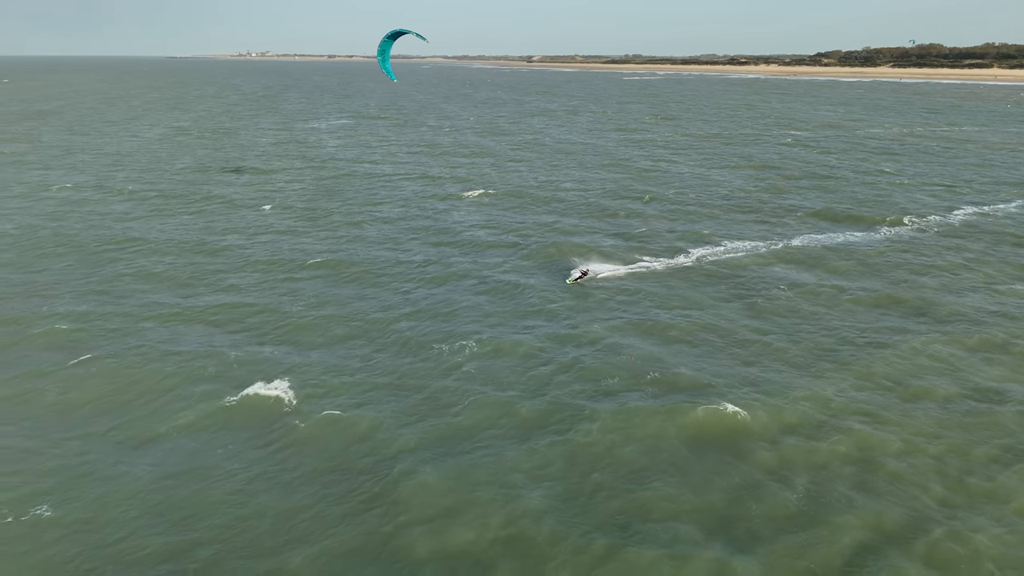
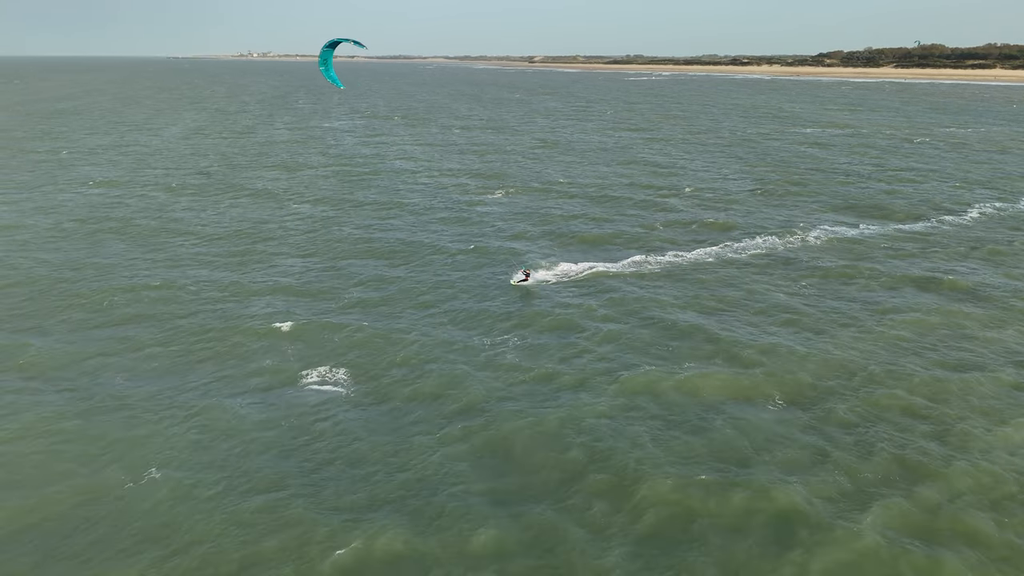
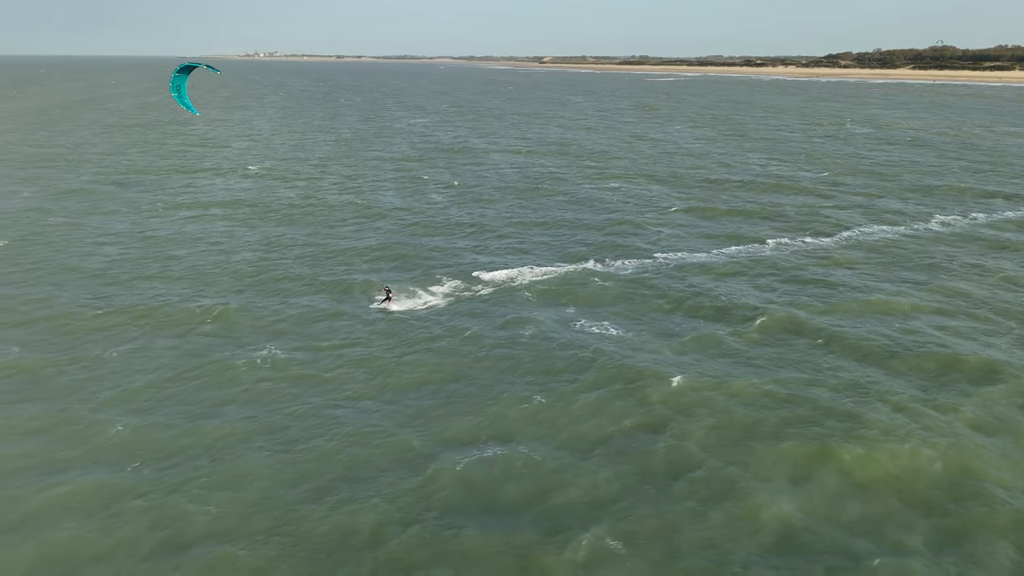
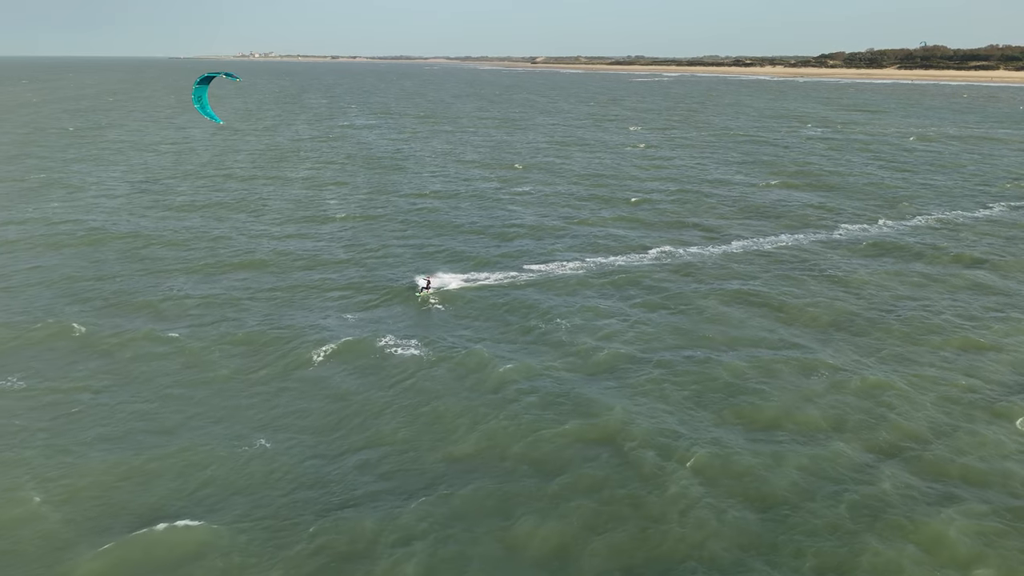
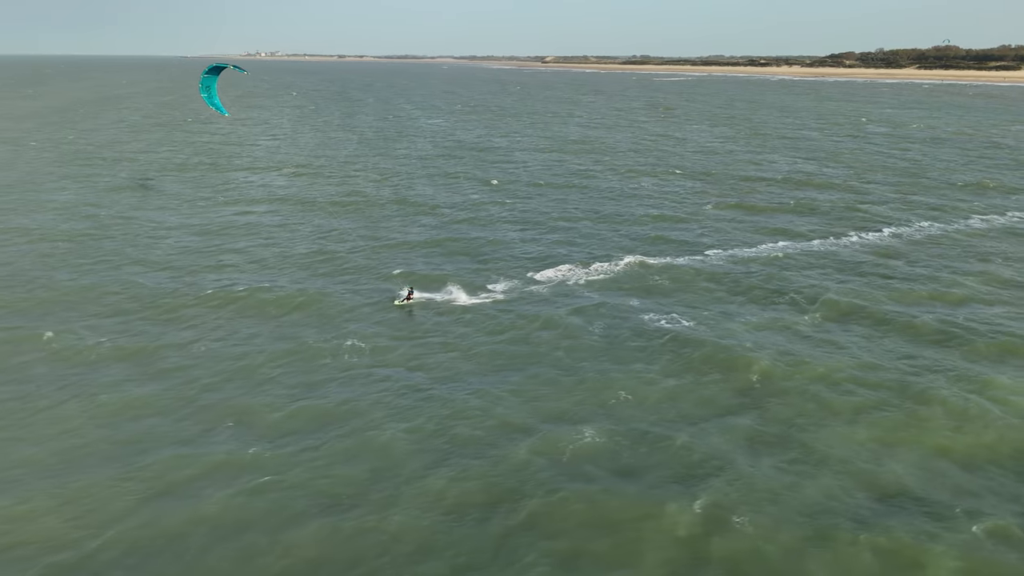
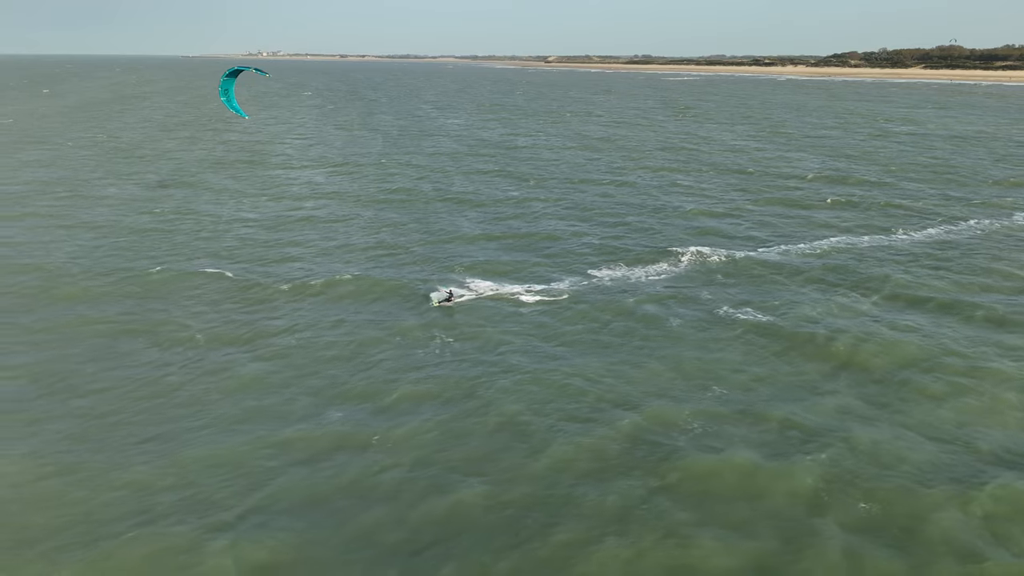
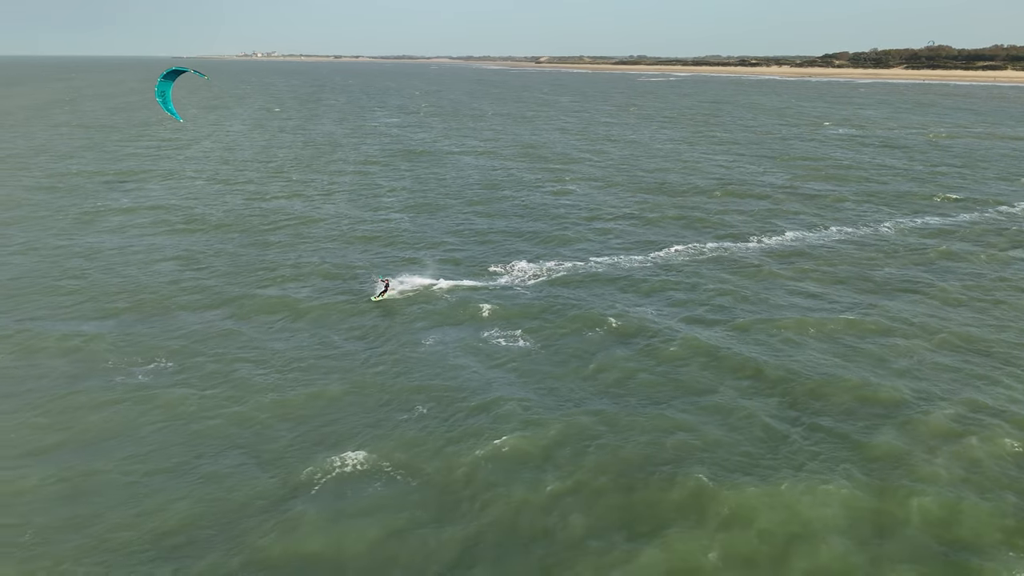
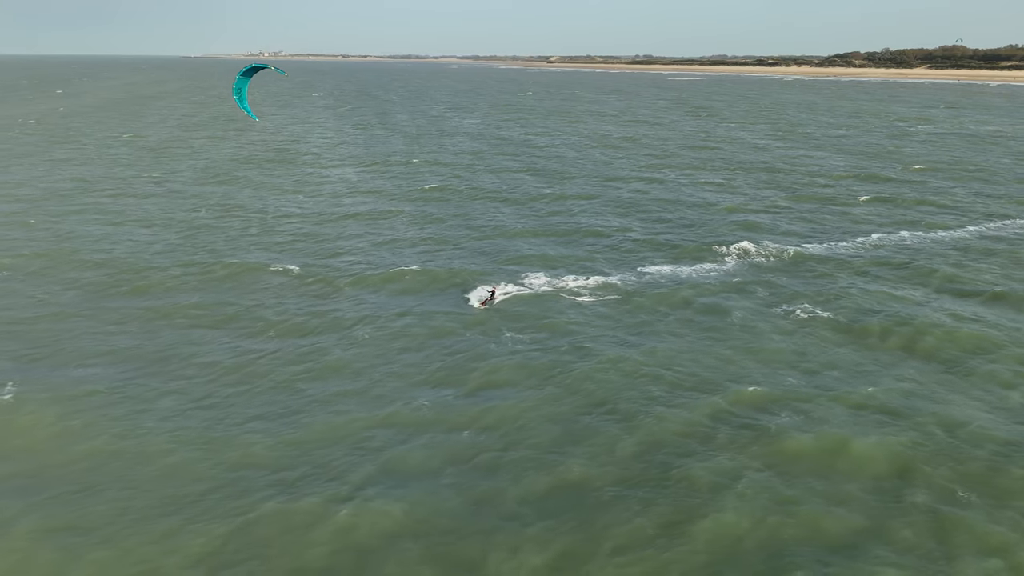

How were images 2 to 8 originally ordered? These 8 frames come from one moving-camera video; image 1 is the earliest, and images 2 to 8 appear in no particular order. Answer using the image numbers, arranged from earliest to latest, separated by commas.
2, 4, 7, 3, 5, 6, 8
